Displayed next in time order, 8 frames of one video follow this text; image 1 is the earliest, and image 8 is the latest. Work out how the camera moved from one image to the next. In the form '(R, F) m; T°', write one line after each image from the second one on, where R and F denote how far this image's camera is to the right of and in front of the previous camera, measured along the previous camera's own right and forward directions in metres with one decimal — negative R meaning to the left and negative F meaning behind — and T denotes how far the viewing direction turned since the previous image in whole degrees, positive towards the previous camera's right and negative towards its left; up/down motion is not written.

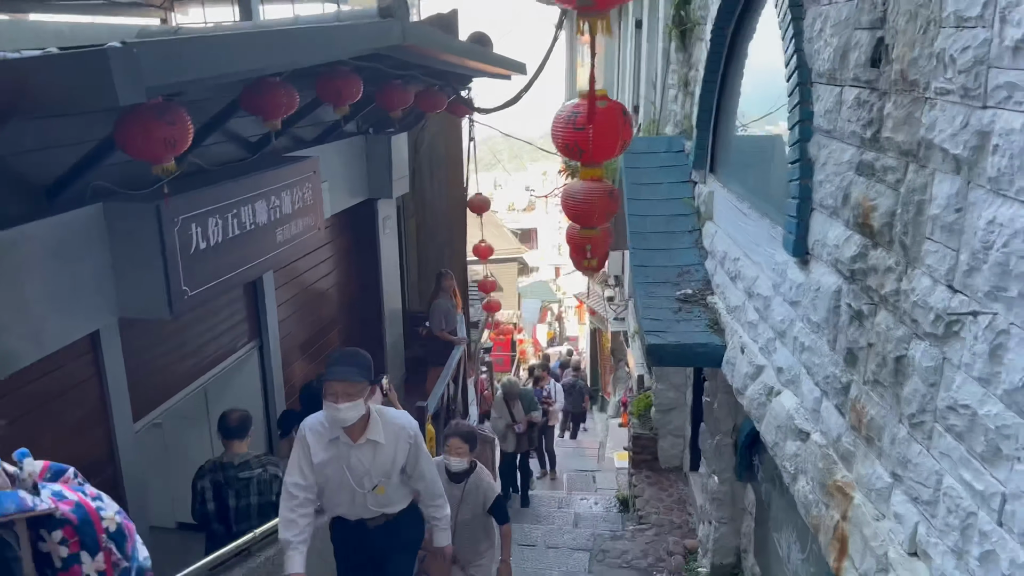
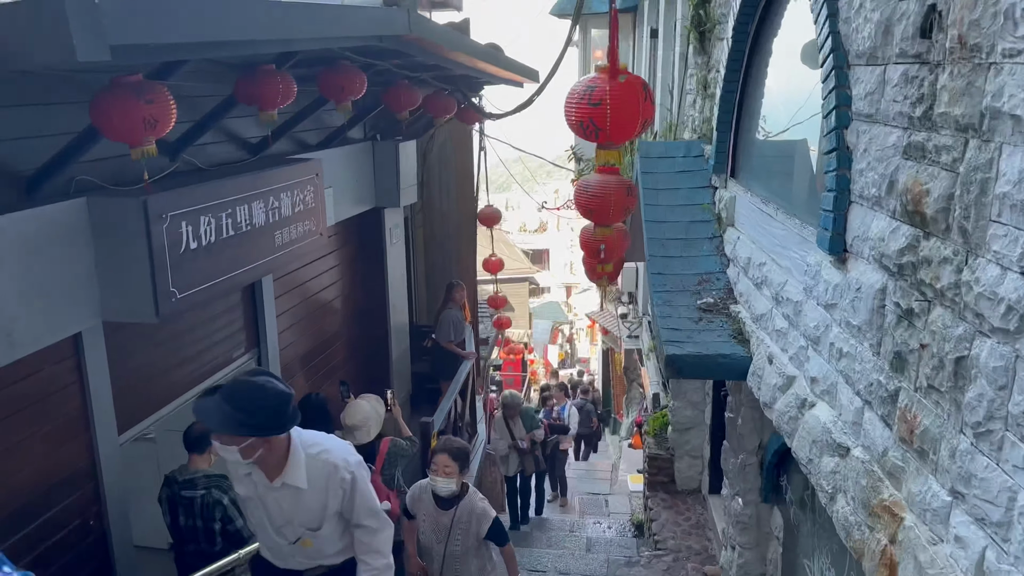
(0.0, +0.3) m; -1°
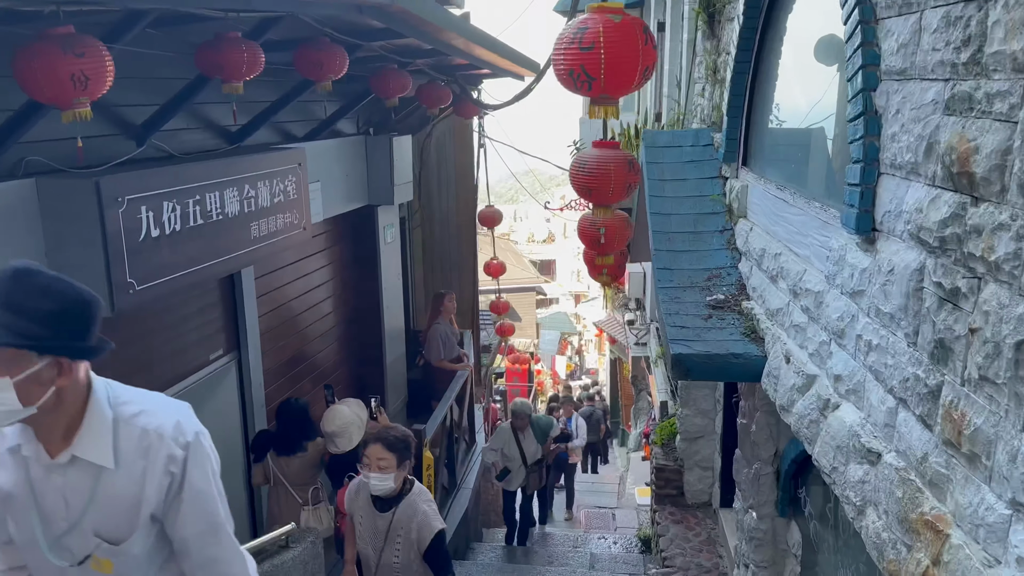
(+0.1, +0.4) m; -1°
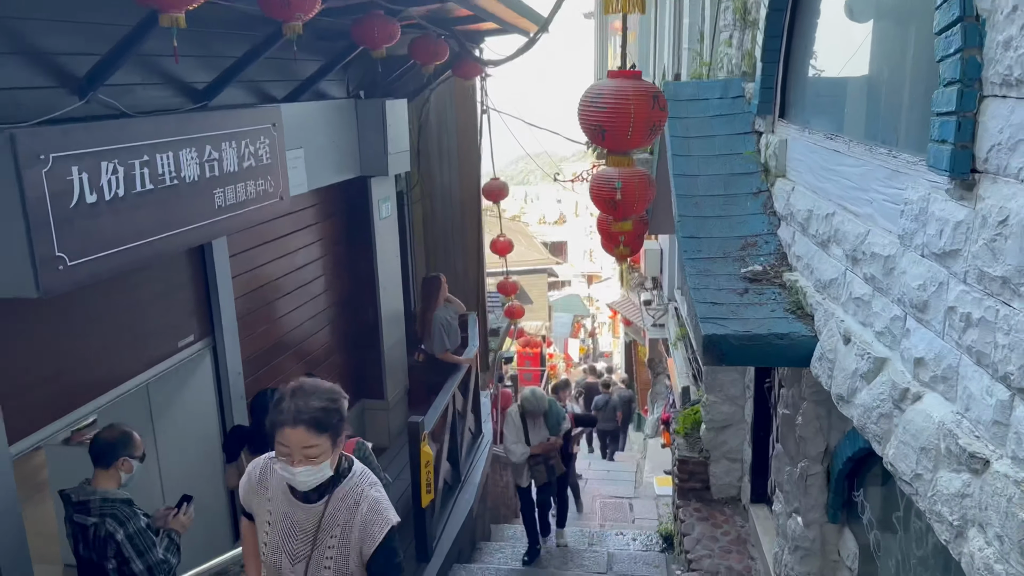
(0.0, +0.6) m; -1°
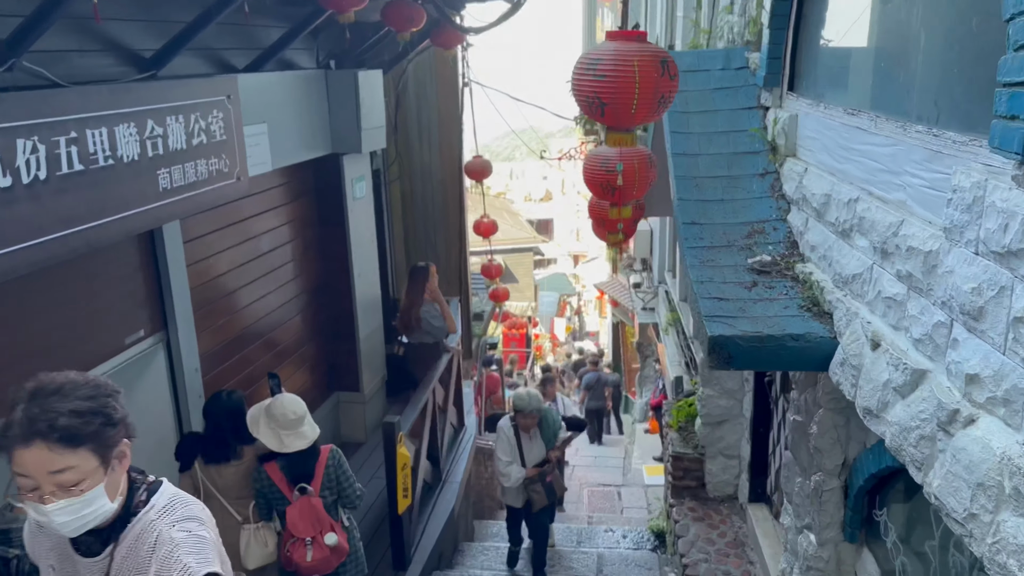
(0.0, +0.4) m; +1°
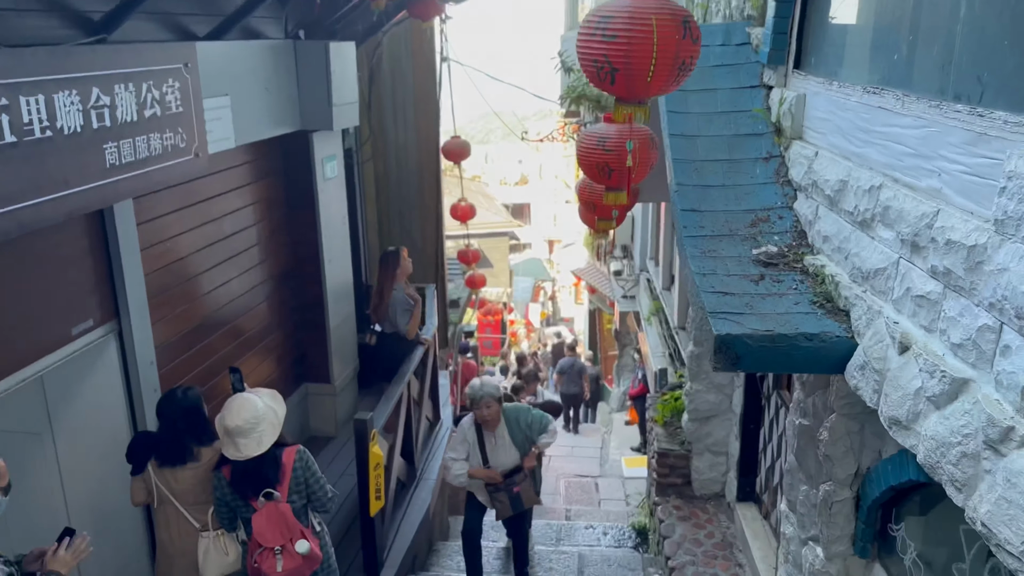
(0.0, +0.3) m; +2°
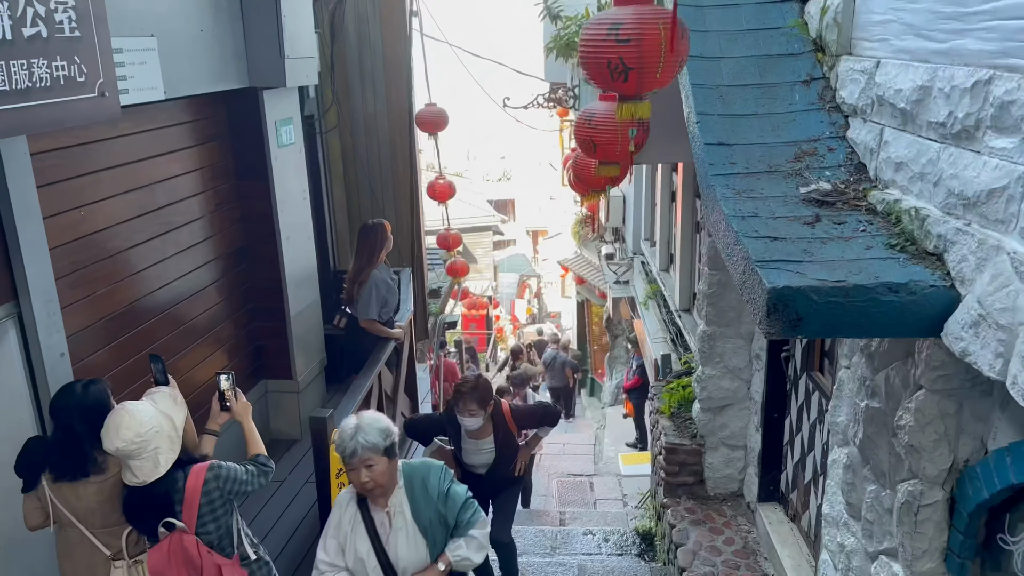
(0.0, +0.7) m; +1°
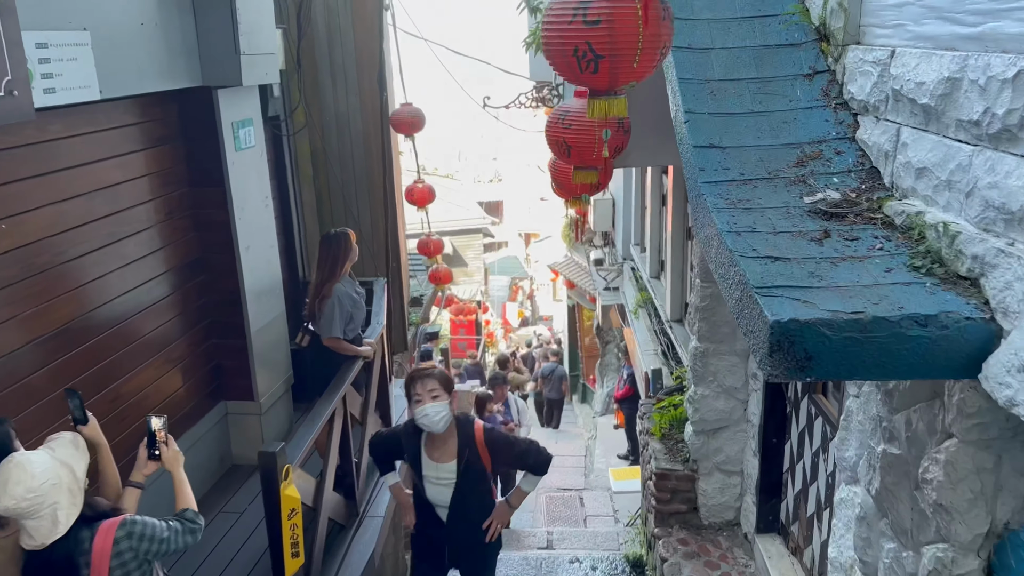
(+0.1, +0.4) m; 0°
